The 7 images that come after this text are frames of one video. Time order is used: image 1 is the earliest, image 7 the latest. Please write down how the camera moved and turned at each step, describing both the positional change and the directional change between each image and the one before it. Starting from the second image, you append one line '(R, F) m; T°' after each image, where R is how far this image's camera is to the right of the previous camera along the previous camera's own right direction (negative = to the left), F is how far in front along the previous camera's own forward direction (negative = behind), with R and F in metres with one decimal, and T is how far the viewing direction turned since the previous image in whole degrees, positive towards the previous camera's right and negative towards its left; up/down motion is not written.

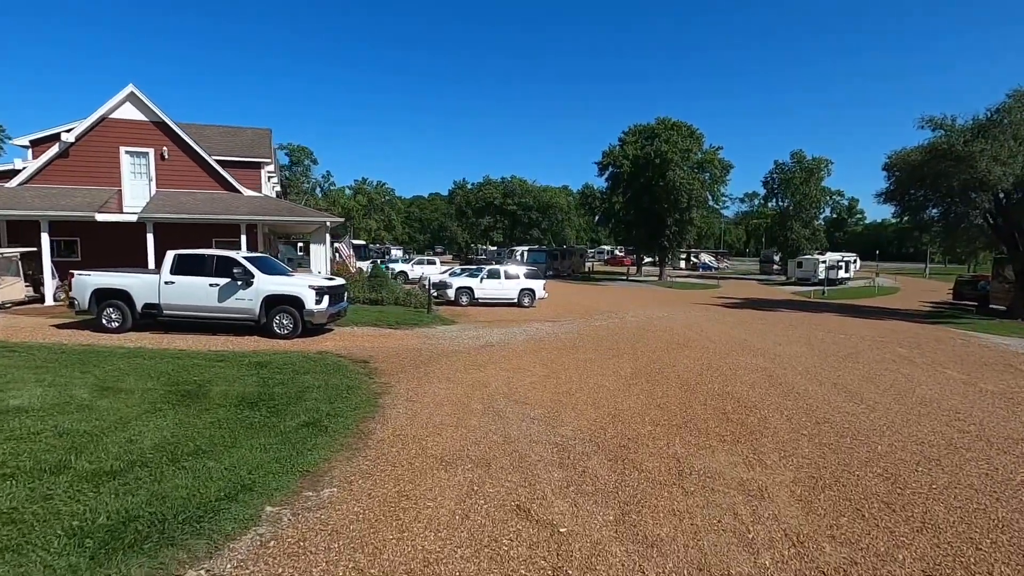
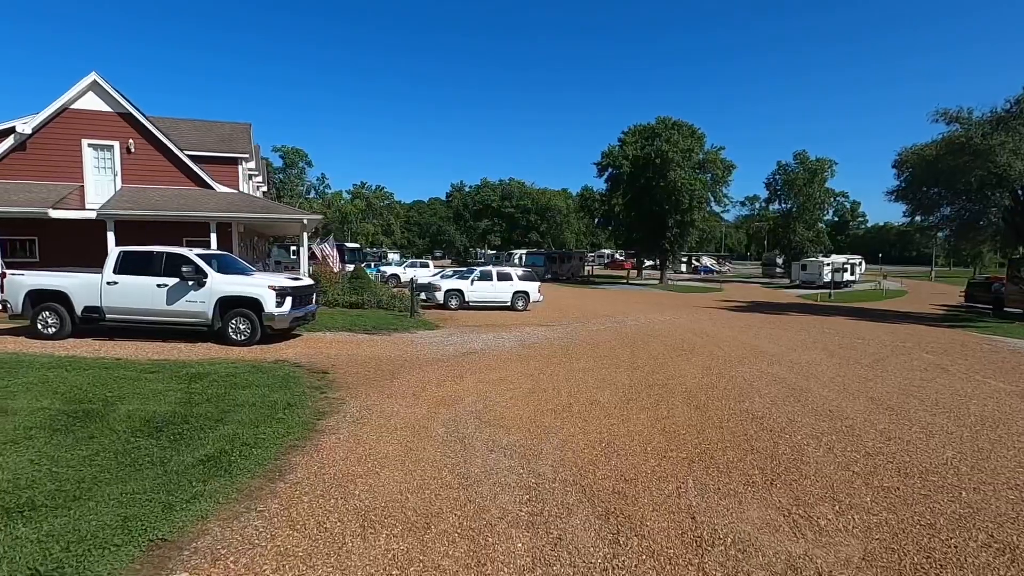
(+0.3, +1.4) m; 0°
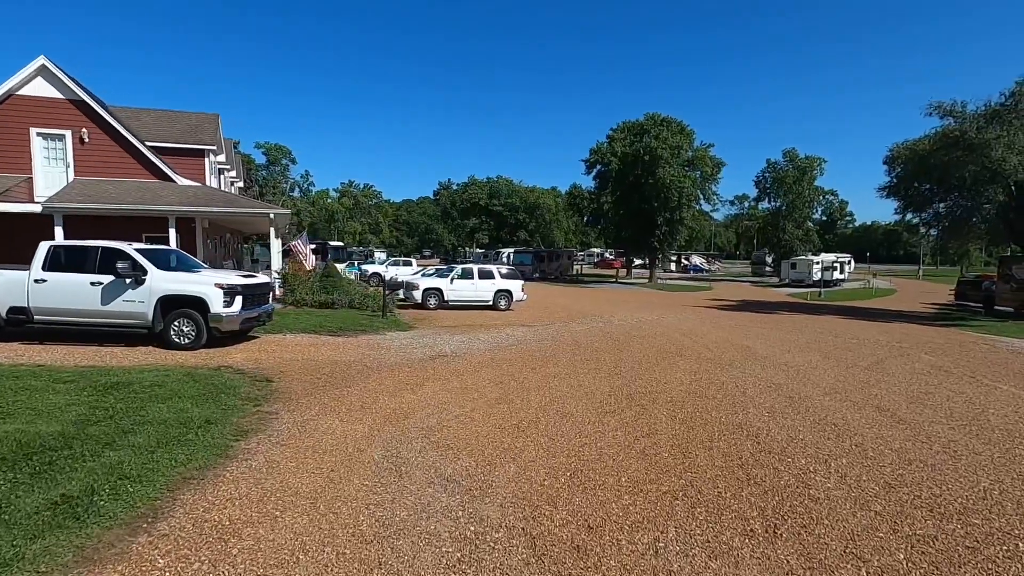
(+0.4, +0.9) m; +1°
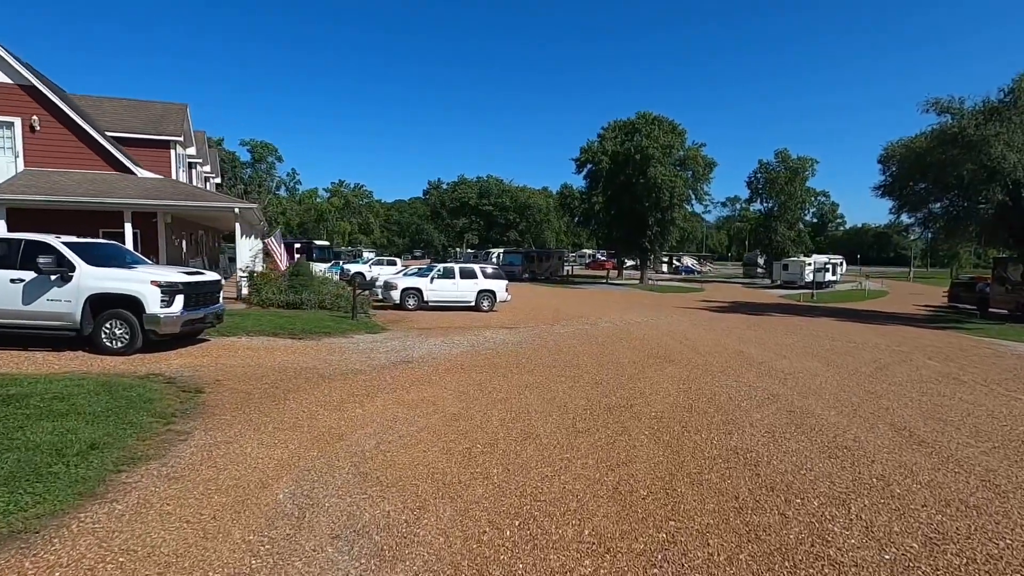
(+0.4, +1.0) m; +1°
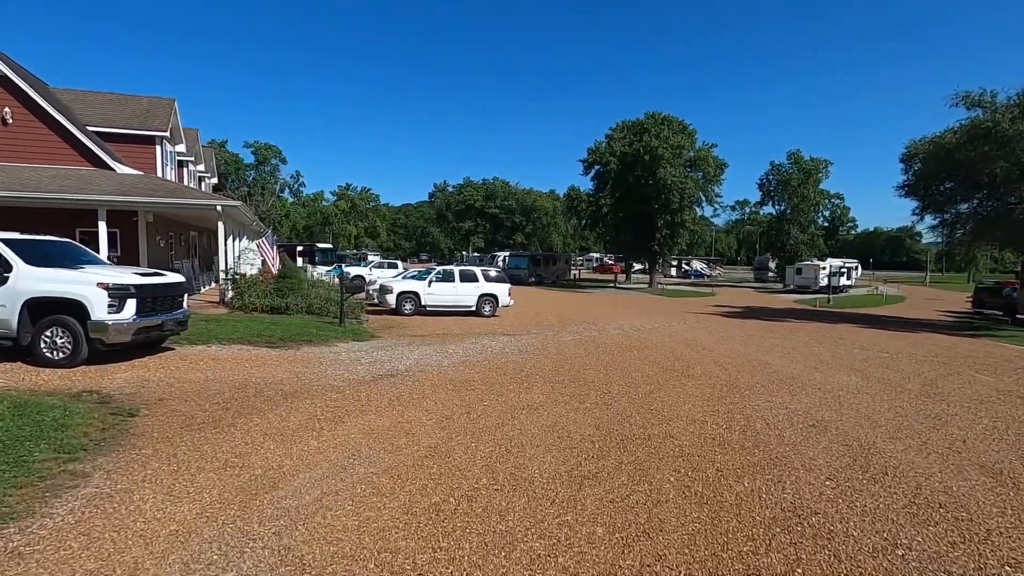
(+0.2, +1.2) m; -1°
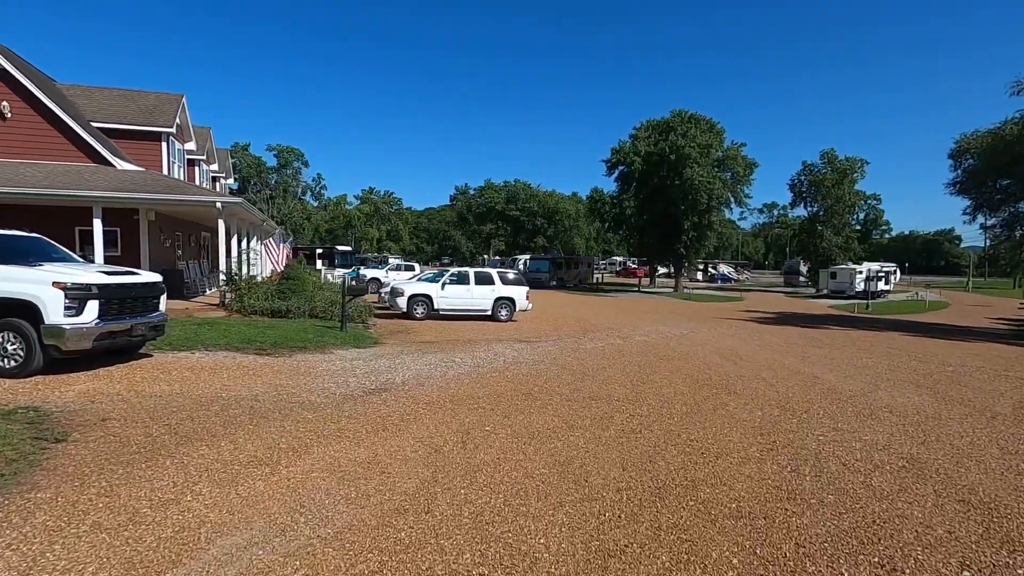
(+0.1, +1.2) m; -2°
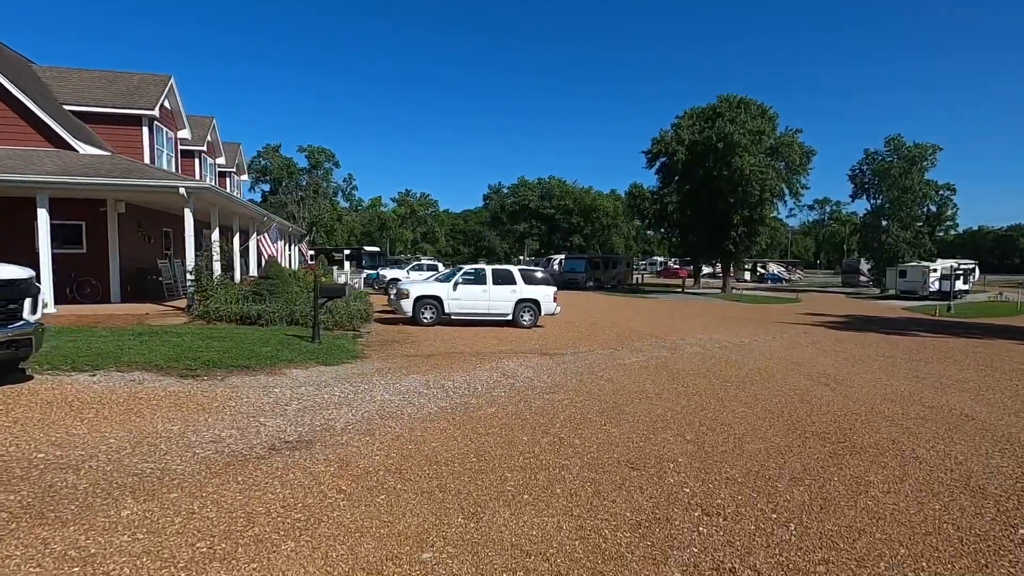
(+0.4, +2.8) m; -4°
